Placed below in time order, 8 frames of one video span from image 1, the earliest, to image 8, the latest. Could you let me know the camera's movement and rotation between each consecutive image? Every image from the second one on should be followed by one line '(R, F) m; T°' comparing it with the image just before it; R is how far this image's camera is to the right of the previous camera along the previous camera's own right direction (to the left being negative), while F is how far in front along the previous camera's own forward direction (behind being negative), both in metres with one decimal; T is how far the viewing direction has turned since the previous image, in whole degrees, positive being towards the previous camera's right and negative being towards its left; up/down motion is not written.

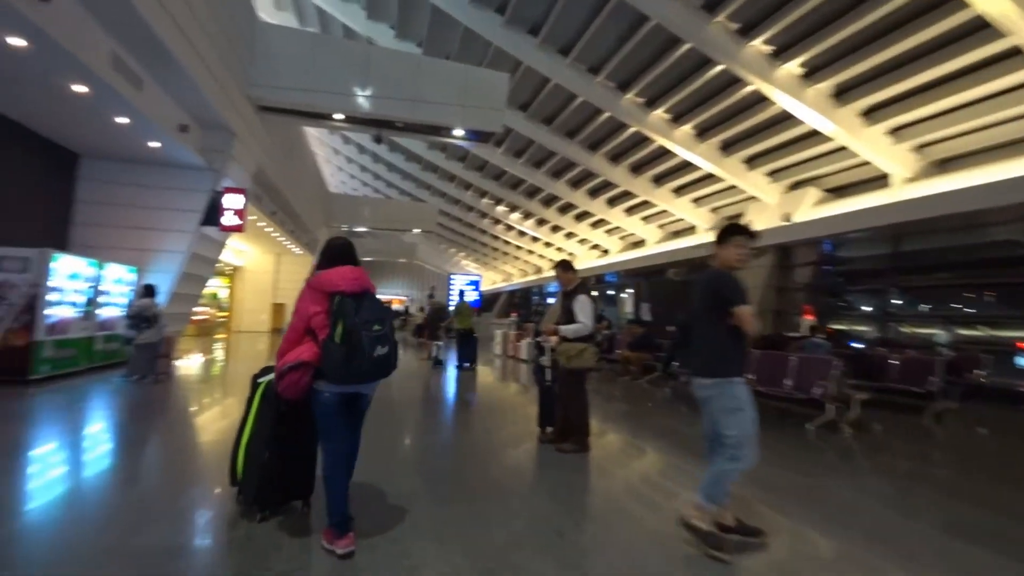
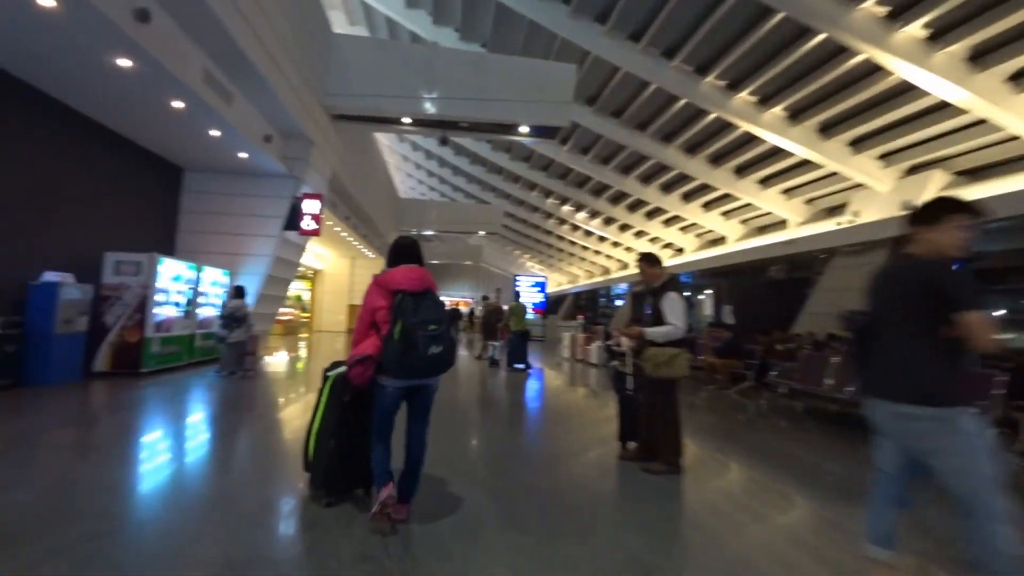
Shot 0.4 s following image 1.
(-0.1, +0.3) m; -9°
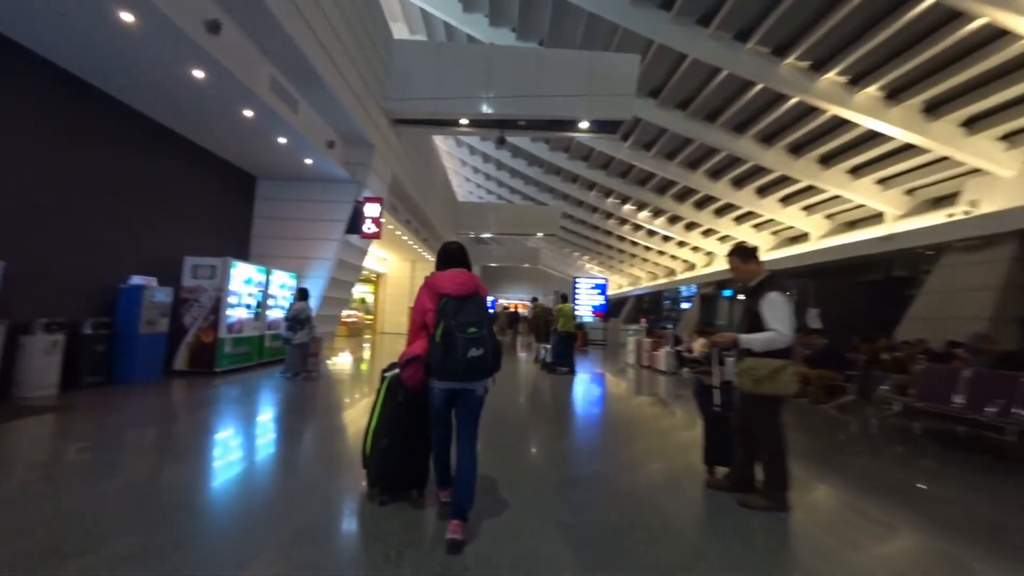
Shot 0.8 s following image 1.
(-0.1, +0.4) m; -8°
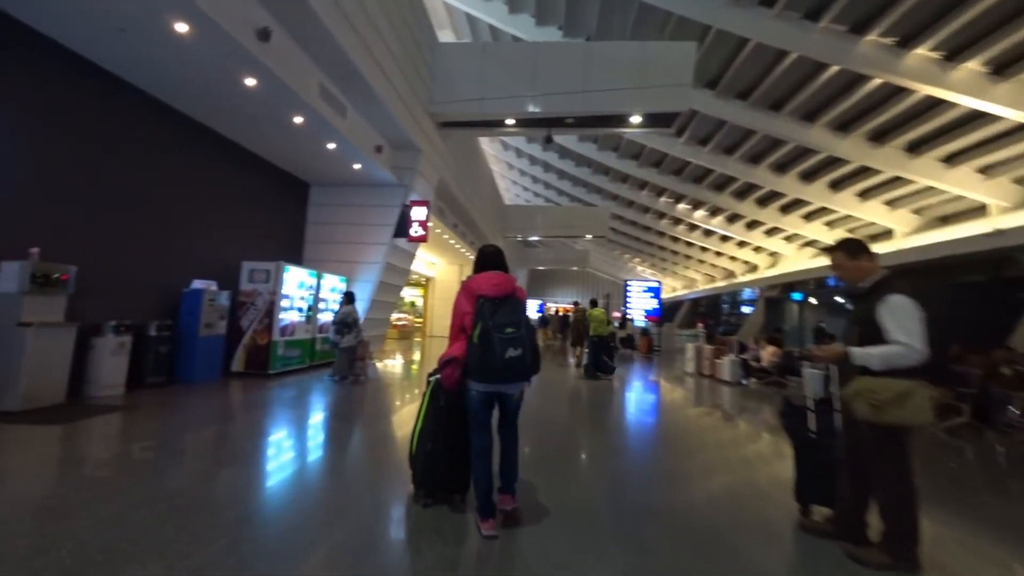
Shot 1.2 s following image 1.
(0.0, +0.3) m; -7°
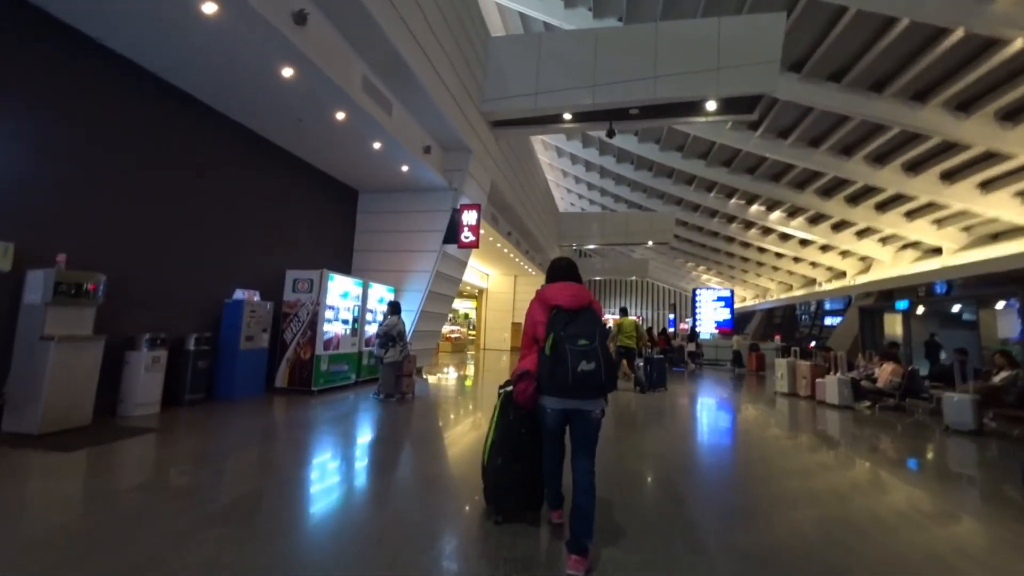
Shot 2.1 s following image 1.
(-0.1, +0.8) m; -7°
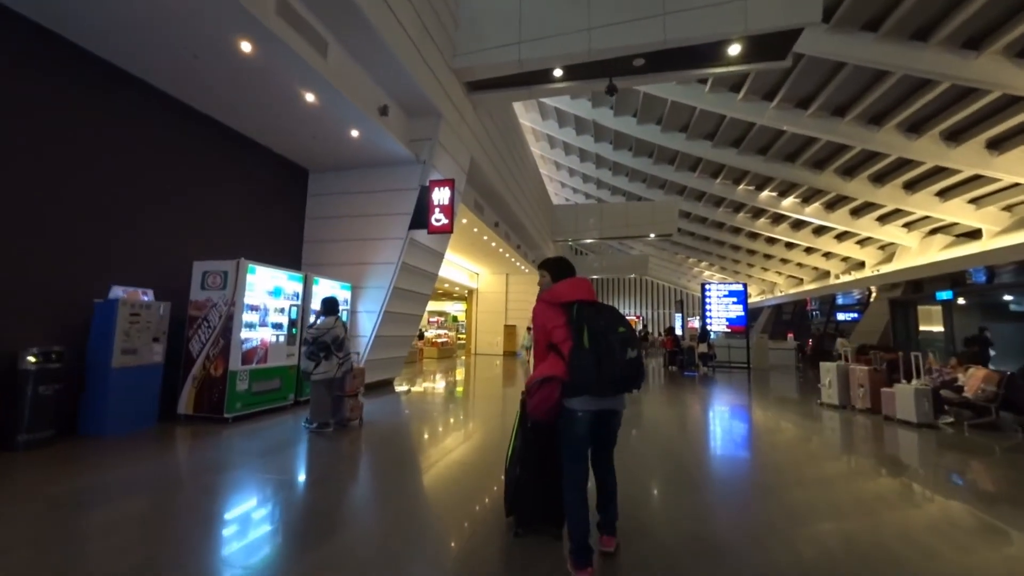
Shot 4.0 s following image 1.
(+0.3, +1.3) m; 0°
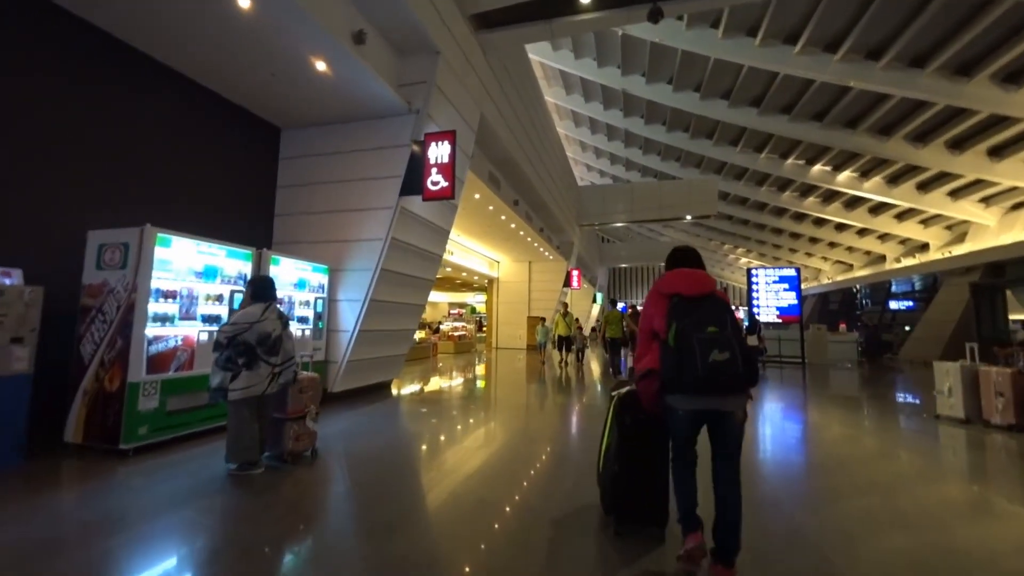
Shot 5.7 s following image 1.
(0.0, +1.4) m; -3°
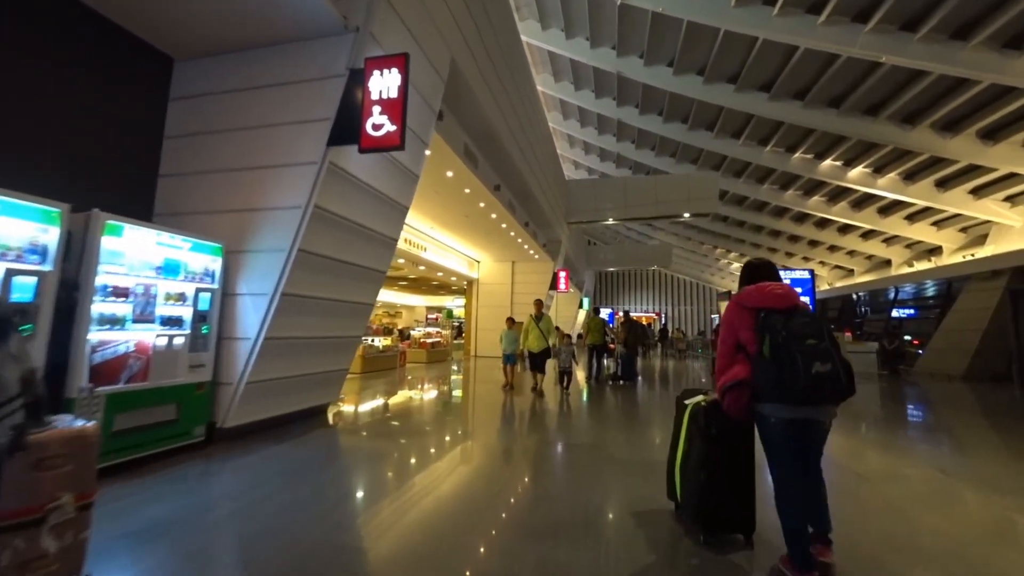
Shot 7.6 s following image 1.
(+0.1, +1.4) m; +1°
